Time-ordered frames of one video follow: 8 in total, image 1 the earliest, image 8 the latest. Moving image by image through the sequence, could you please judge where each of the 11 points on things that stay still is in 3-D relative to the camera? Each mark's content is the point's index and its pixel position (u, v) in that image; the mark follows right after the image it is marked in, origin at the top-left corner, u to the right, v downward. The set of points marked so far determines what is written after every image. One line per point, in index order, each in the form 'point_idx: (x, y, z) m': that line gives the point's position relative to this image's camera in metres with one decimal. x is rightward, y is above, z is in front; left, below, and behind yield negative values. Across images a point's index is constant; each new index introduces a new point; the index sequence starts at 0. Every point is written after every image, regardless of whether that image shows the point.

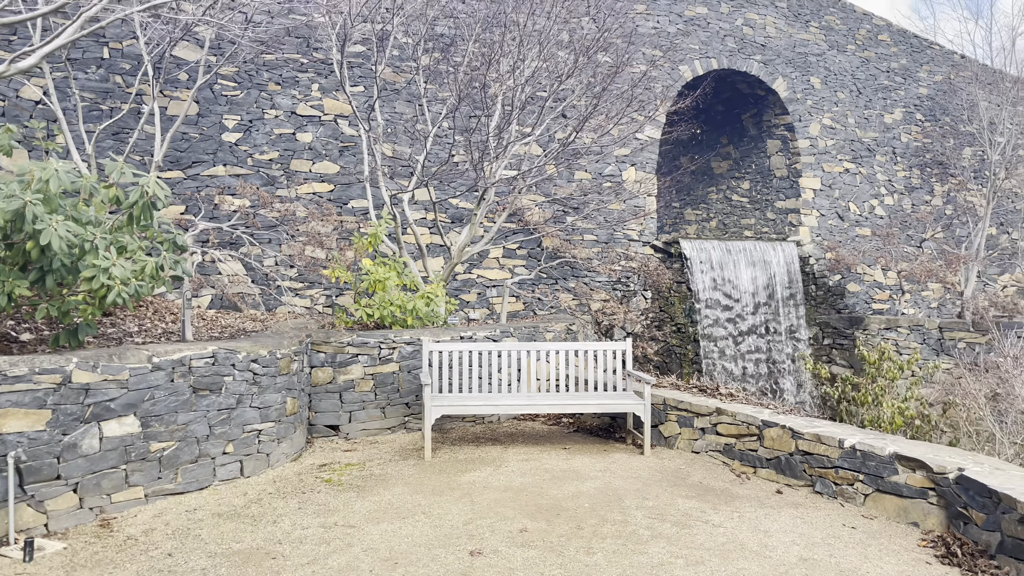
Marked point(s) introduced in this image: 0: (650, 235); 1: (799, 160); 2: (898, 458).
0: (+1.4, +0.6, +8.6) m
1: (+3.3, +1.5, +9.4) m
2: (+1.7, -0.8, +3.7) m
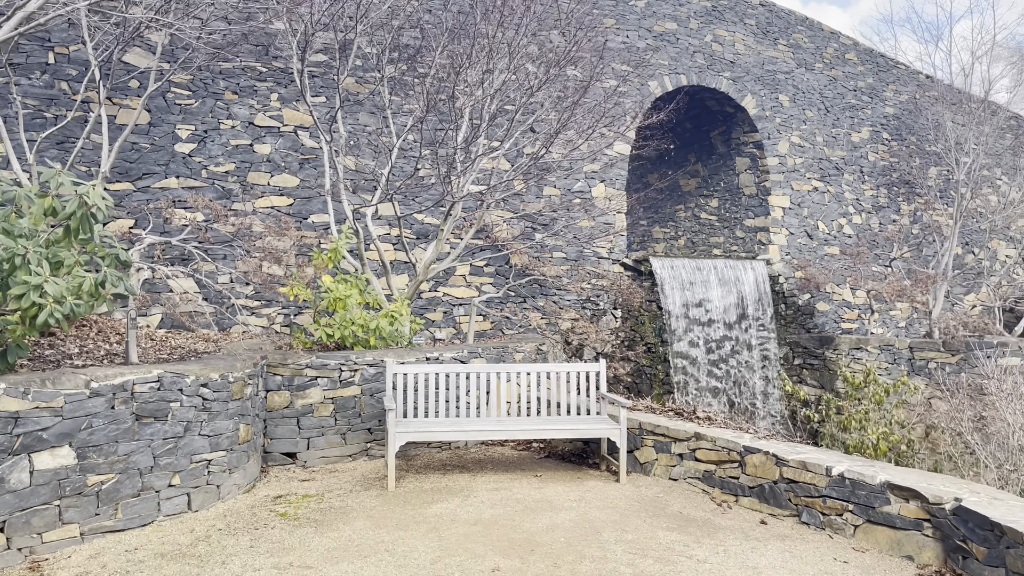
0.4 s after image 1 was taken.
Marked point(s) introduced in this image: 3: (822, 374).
0: (+1.1, +0.4, +8.4) m
1: (+2.9, +1.3, +9.4) m
2: (+1.6, -0.8, +3.5) m
3: (+3.2, -0.9, +8.7) m
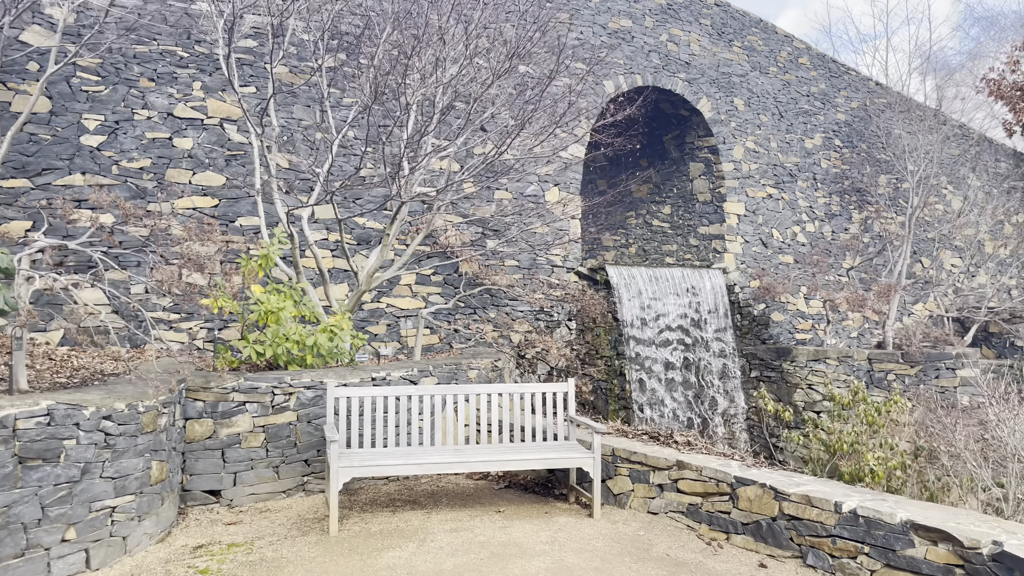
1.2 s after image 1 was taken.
0: (+0.6, +0.3, +8.0) m
1: (+2.3, +1.1, +9.1) m
2: (+1.5, -0.9, +3.1) m
3: (+2.7, -1.0, +8.4) m
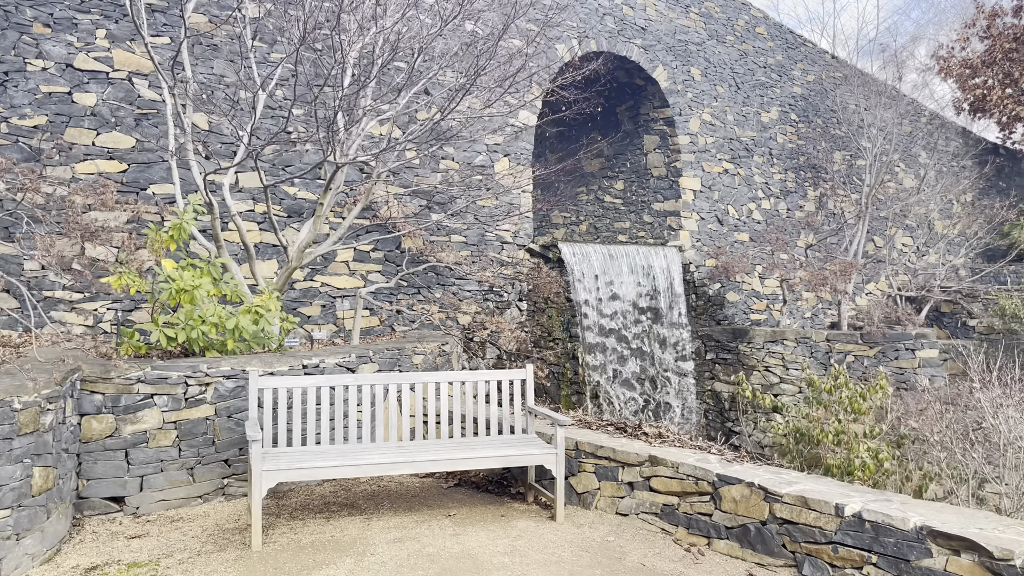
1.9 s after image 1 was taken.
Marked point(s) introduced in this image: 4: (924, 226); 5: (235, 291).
0: (+0.1, +0.5, +7.5) m
1: (+1.8, +1.4, +8.7) m
2: (+1.4, -0.8, +2.7) m
3: (+2.2, -0.8, +8.0) m
4: (+5.5, +0.8, +11.1) m
5: (-1.6, 0.0, +4.6) m
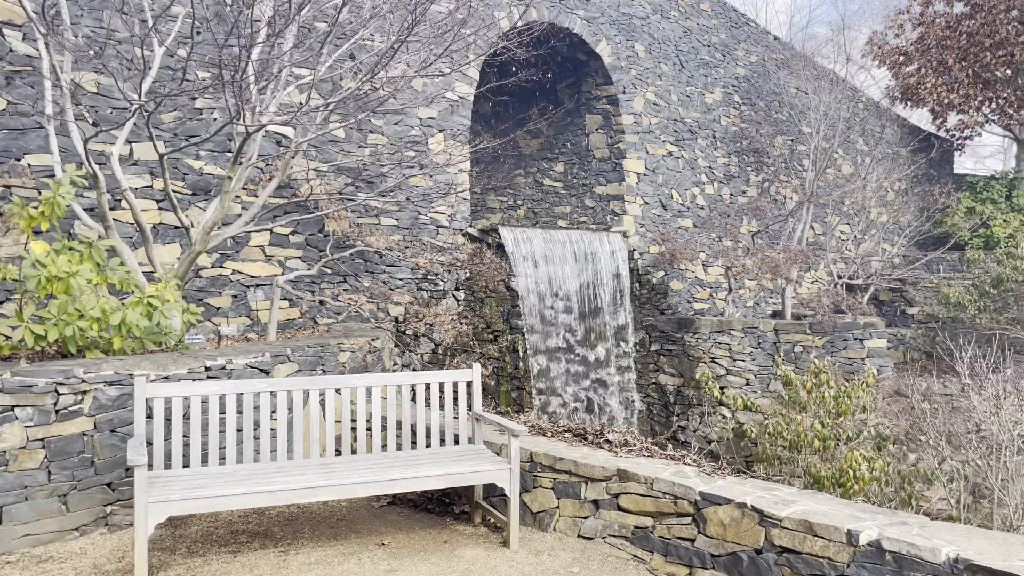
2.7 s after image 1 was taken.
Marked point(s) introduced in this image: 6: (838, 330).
0: (-0.4, +0.6, +6.9) m
1: (+1.1, +1.5, +8.2) m
2: (+1.2, -0.8, +2.2) m
3: (+1.6, -0.7, +7.6) m
4: (+4.6, +1.0, +11.0) m
5: (-1.8, 0.0, +3.9) m
6: (+2.9, -0.4, +7.5) m
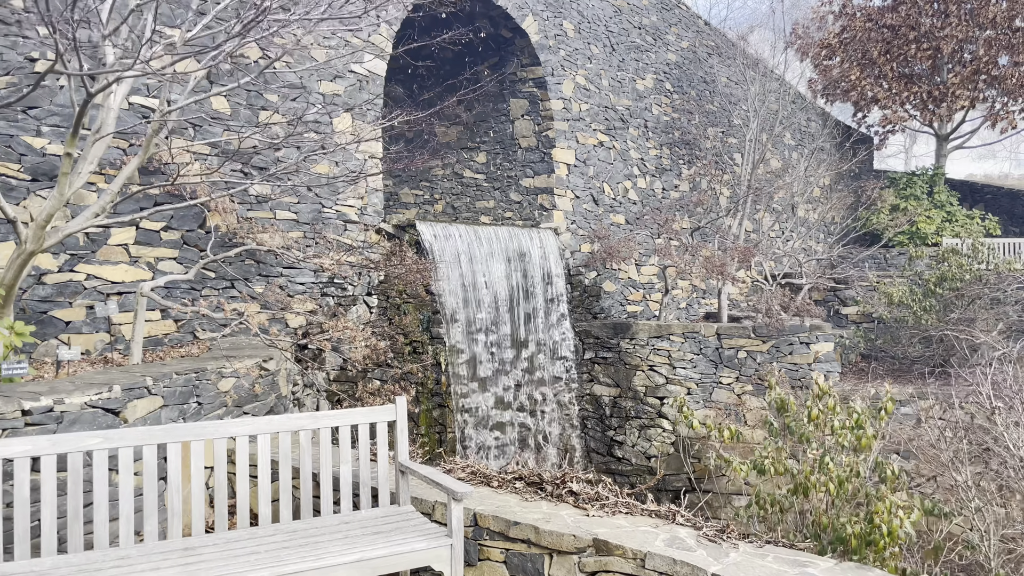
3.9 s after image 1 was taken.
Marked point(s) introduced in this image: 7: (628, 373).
0: (-1.0, +0.5, +6.0) m
1: (+0.3, +1.5, +7.4) m
2: (+1.2, -0.8, +1.5) m
3: (+0.9, -0.7, +7.0) m
4: (+3.6, +1.0, +10.6) m
5: (-2.1, 0.0, +2.9) m
6: (+2.3, -0.4, +6.9) m
7: (+1.0, -0.7, +6.9) m
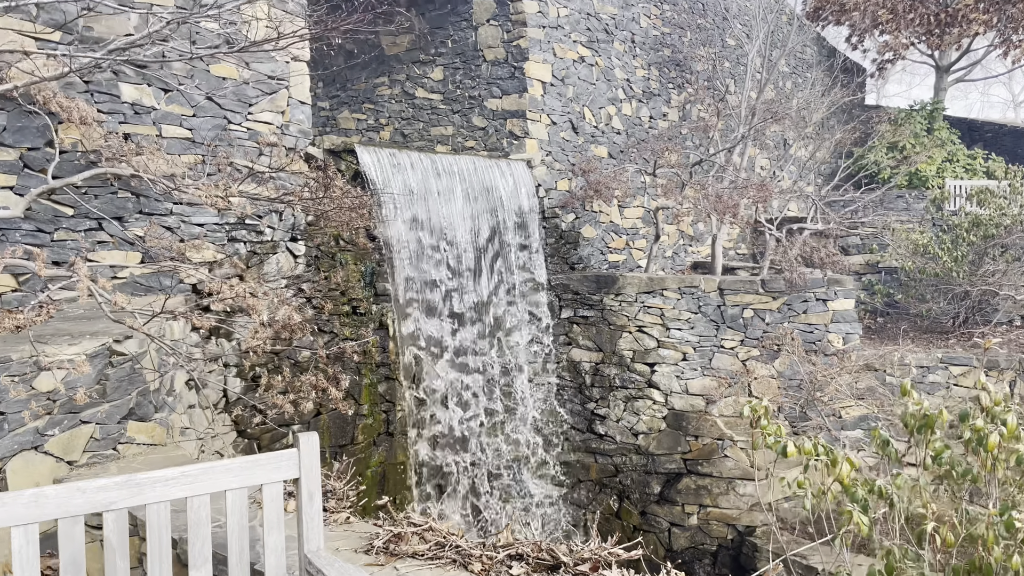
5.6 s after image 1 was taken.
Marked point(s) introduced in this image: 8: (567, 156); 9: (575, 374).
0: (-1.2, +0.8, +4.6) m
1: (+0.1, +1.9, +6.1) m
2: (+1.2, -0.8, +0.4) m
3: (+0.7, -0.3, +5.8) m
4: (+3.1, +1.6, +9.5) m
5: (-2.1, +0.1, +1.5) m
6: (+2.0, 0.0, +5.8) m
7: (+0.8, -0.3, +5.7) m
8: (+0.4, +1.0, +6.6) m
9: (+0.5, -0.6, +6.0) m
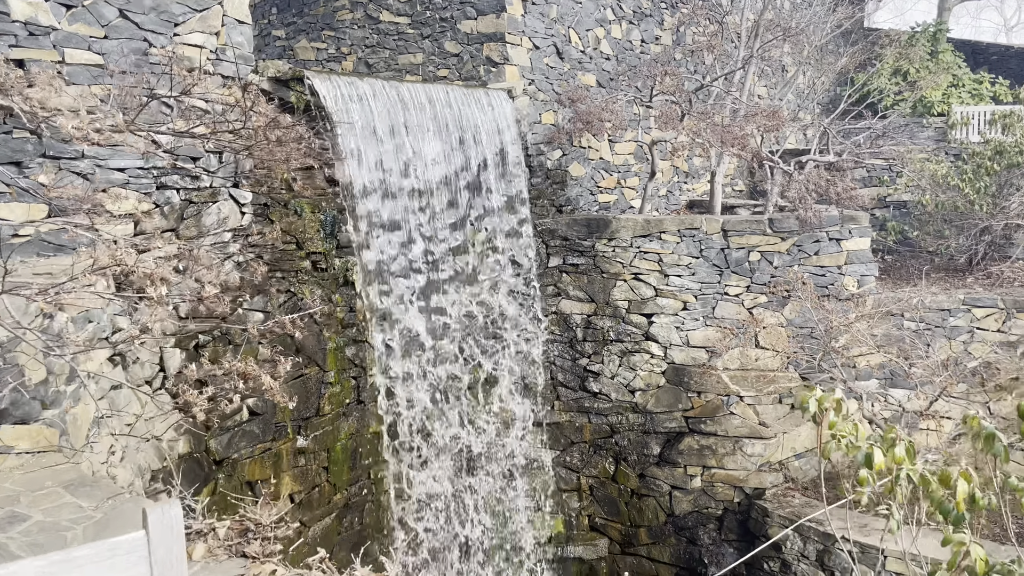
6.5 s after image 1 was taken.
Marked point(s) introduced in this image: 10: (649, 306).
0: (-1.3, +1.1, +3.9) m
1: (-0.1, +2.2, +5.3) m
2: (+1.3, -0.8, -0.1) m
3: (+0.6, 0.0, +5.2) m
4: (+2.9, +2.3, +8.8) m
5: (-2.1, +0.1, +0.8) m
6: (+1.9, +0.4, +5.3) m
7: (+0.6, 0.0, +5.1) m
8: (+0.3, +1.4, +5.9) m
9: (+0.4, -0.3, +5.5) m
10: (+0.9, -0.1, +5.2) m
